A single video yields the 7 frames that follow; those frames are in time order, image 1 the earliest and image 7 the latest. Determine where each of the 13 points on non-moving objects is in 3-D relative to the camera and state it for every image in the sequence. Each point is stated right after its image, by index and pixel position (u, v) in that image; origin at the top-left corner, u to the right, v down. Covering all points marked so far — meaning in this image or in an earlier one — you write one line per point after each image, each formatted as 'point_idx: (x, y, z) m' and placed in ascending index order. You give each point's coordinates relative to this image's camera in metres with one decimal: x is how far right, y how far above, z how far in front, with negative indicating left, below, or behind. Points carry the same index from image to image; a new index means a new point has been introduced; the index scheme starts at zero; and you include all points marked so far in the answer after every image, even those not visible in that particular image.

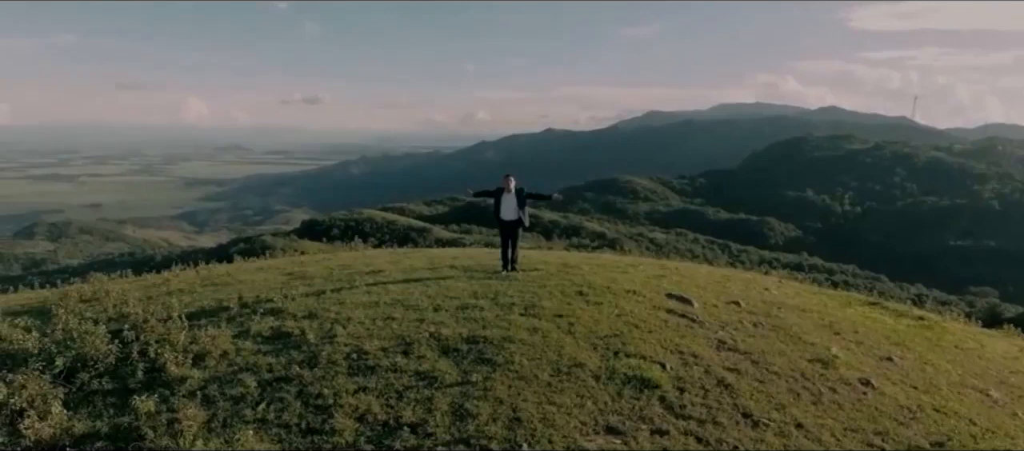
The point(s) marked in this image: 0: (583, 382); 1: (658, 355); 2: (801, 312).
0: (+1.2, -2.8, +12.3) m
1: (+2.8, -2.5, +13.4) m
2: (+7.2, -2.2, +17.5) m
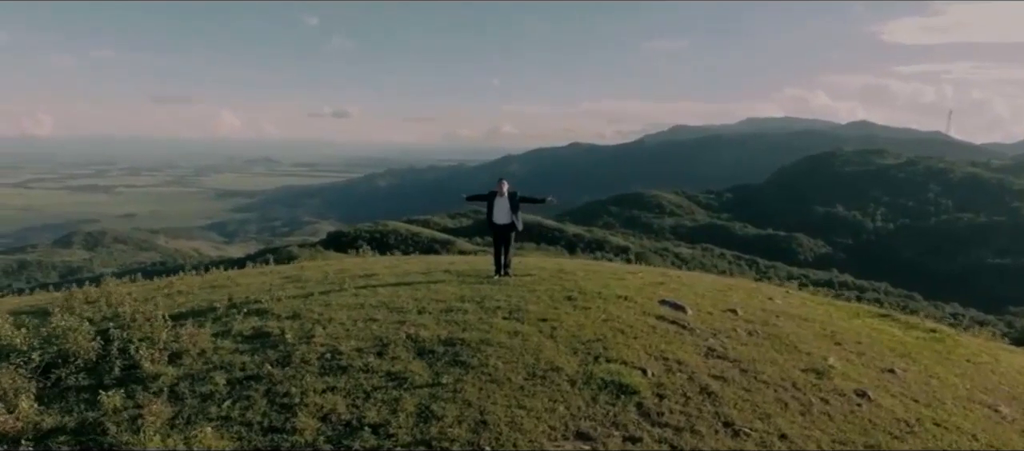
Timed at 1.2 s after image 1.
0: (+0.8, -2.8, +11.9) m
1: (+2.4, -2.5, +13.0) m
2: (+7.0, -2.3, +16.8) m
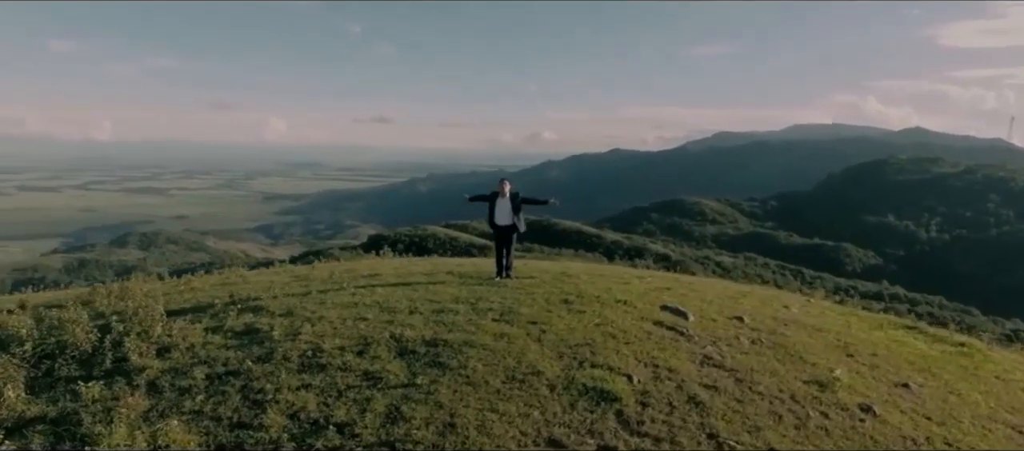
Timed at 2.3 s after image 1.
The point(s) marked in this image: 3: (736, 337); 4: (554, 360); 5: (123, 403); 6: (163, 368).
0: (+0.4, -2.8, +11.5) m
1: (+2.1, -2.5, +12.5) m
2: (+6.9, -2.4, +16.0) m
3: (+4.7, -2.3, +14.5) m
4: (+0.8, -2.4, +12.5) m
5: (-6.2, -2.9, +11.2) m
6: (-6.3, -2.6, +12.6) m
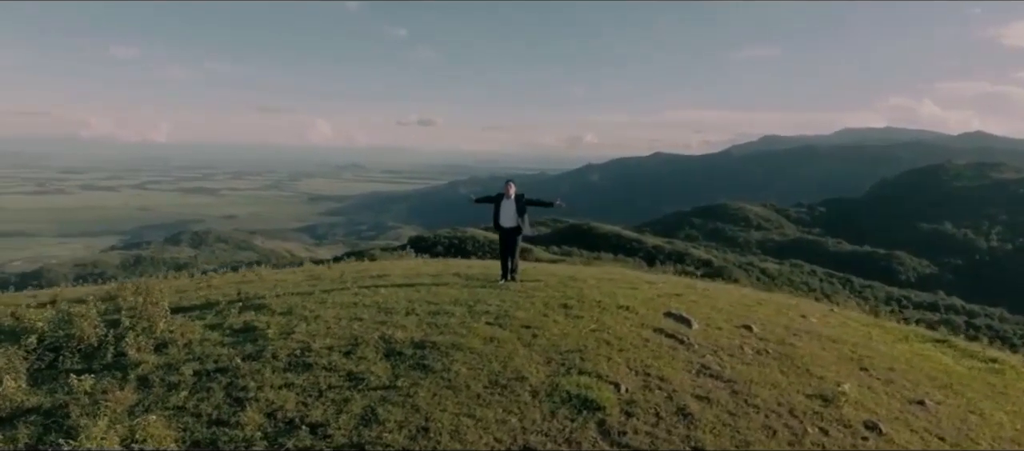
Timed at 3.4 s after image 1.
0: (+0.1, -2.8, +11.3) m
1: (+1.8, -2.6, +12.1) m
2: (+6.9, -2.6, +15.2) m
3: (+4.6, -2.4, +14.0) m
4: (+0.5, -2.5, +12.2) m
5: (-6.6, -2.8, +11.4) m
6: (-6.5, -2.6, +12.8) m
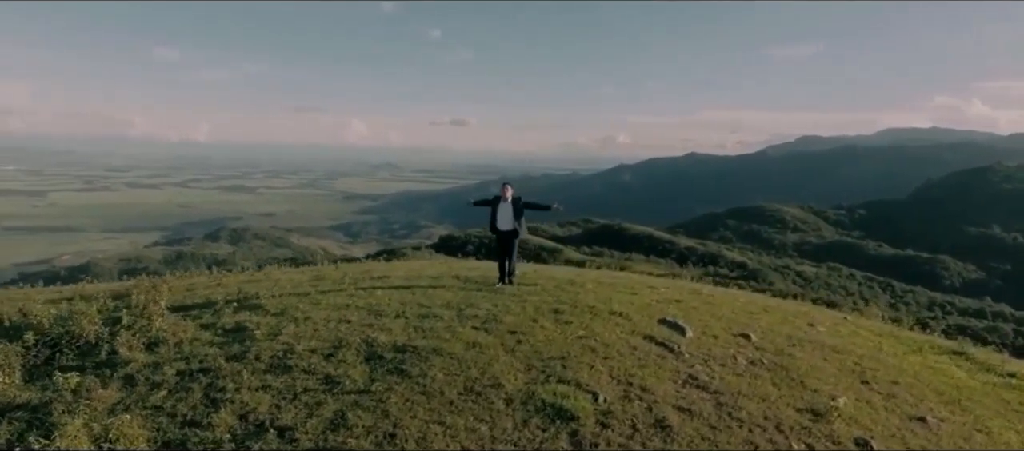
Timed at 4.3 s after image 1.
0: (-0.4, -2.9, +11.1) m
1: (+1.4, -2.7, +11.8) m
2: (+6.7, -2.7, +14.6) m
3: (+4.3, -2.5, +13.5) m
4: (+0.1, -2.5, +12.0) m
5: (-7.0, -2.8, +11.6) m
6: (-6.9, -2.6, +13.0) m
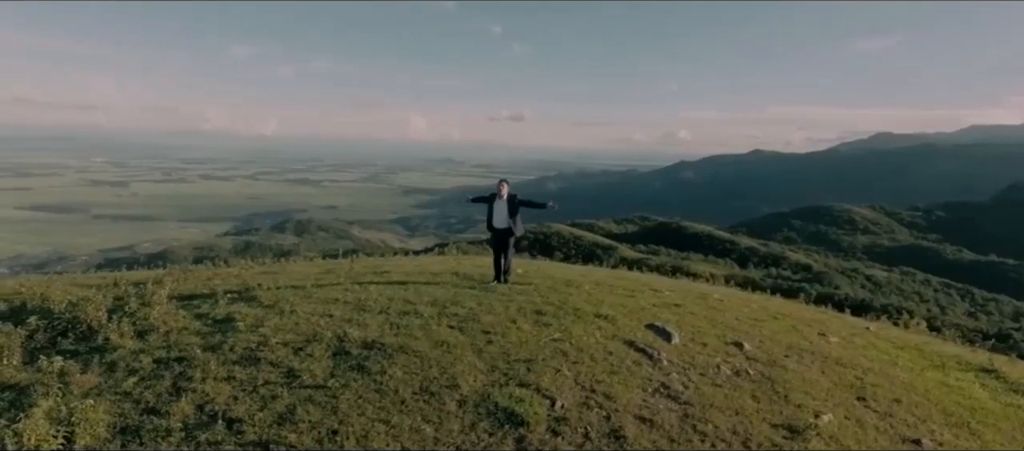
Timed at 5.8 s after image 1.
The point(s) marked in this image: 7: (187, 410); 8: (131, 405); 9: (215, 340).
0: (-1.1, -2.8, +10.9) m
1: (+0.8, -2.7, +11.4) m
2: (+6.3, -2.8, +13.7) m
3: (+3.8, -2.6, +12.8) m
4: (-0.5, -2.5, +11.7) m
5: (-7.6, -2.7, +12.0) m
6: (-7.4, -2.4, +13.5) m
7: (-5.1, -2.9, +10.9) m
8: (-6.2, -2.9, +11.3) m
9: (-5.7, -2.2, +13.5) m
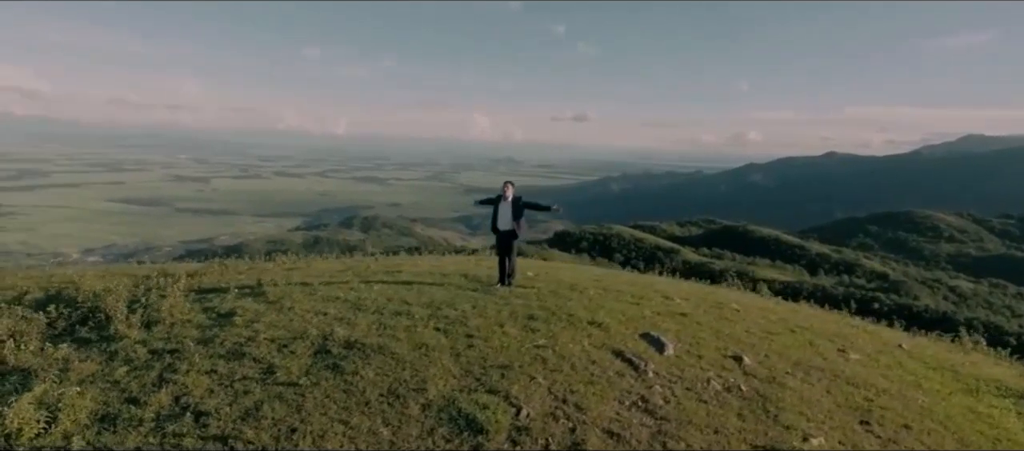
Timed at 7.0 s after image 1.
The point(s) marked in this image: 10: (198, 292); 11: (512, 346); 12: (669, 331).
0: (-1.7, -2.8, +10.7) m
1: (+0.3, -2.7, +11.0) m
2: (+6.0, -2.9, +12.7) m
3: (+3.4, -2.7, +12.1) m
4: (-1.0, -2.5, +11.5) m
5: (-8.0, -2.6, +12.6) m
6: (-7.6, -2.3, +14.0) m
7: (-5.6, -2.9, +11.2) m
8: (-6.7, -2.8, +11.7) m
9: (-6.0, -2.2, +13.8) m
10: (-7.8, -1.7, +17.4) m
11: (+0.1, -2.2, +12.6) m
12: (+3.2, -2.1, +14.0) m
